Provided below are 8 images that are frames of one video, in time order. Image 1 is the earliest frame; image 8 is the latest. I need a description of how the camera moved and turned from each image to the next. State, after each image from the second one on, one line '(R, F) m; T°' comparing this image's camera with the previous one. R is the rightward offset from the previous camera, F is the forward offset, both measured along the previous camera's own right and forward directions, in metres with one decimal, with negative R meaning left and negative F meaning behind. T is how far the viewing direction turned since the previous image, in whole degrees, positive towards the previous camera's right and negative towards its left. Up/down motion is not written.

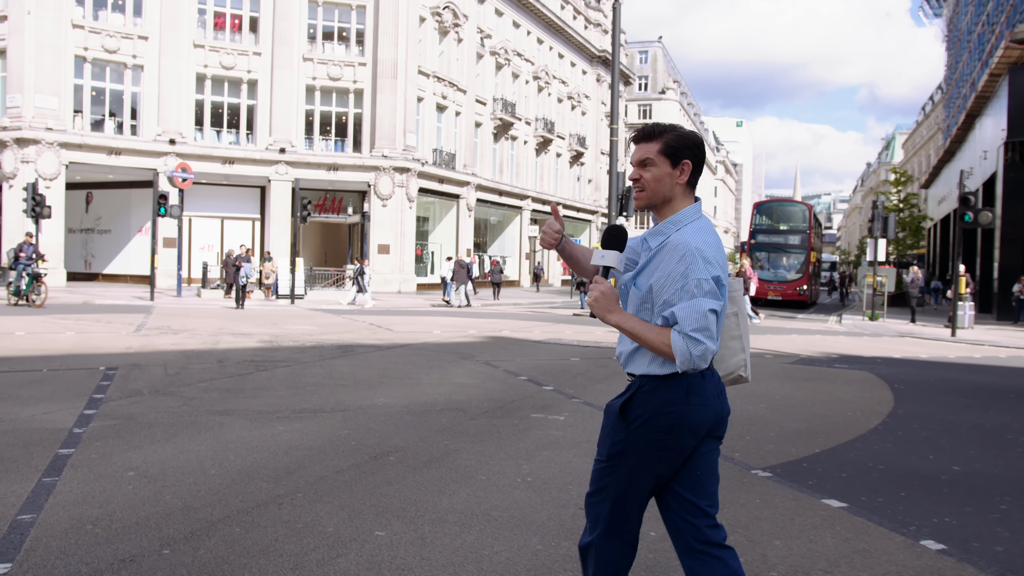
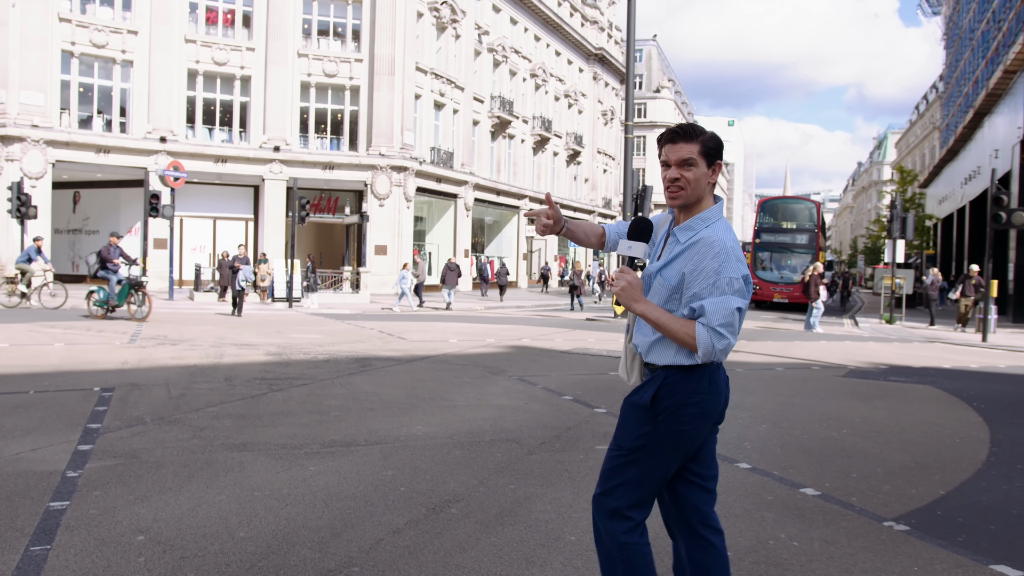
(-0.5, +0.9) m; +1°
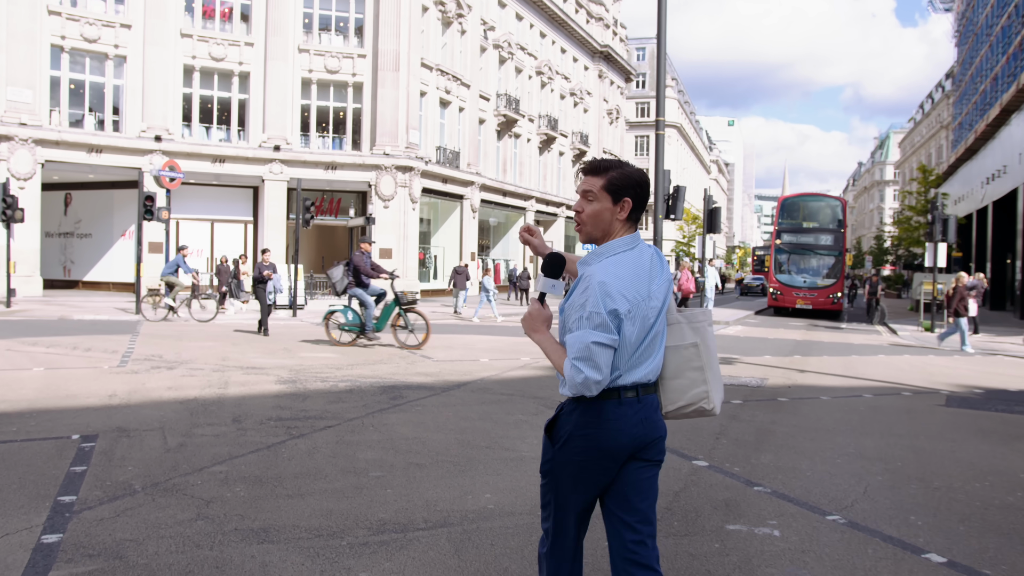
(-0.6, +1.4) m; 0°
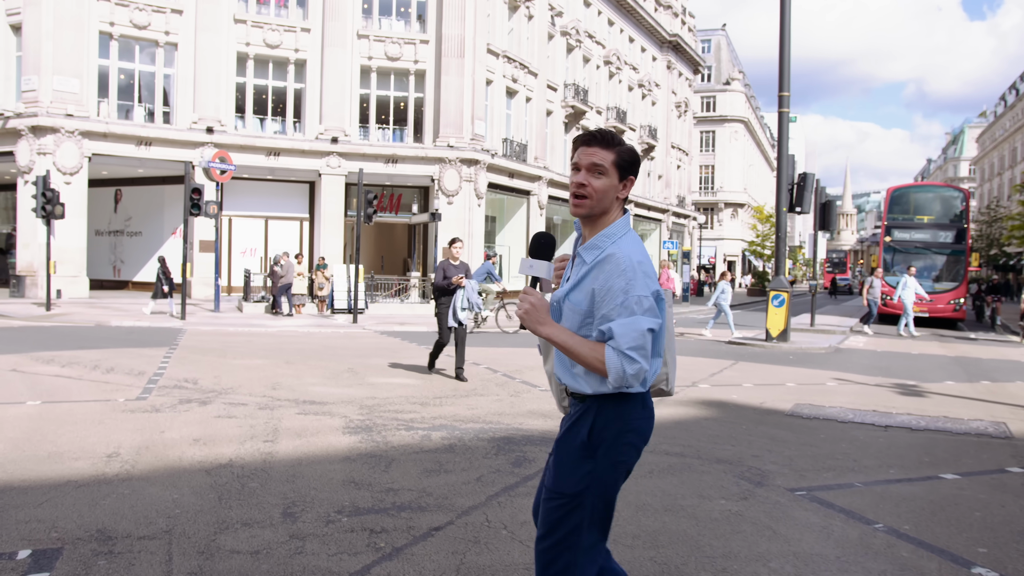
(-0.8, +2.6) m; -3°
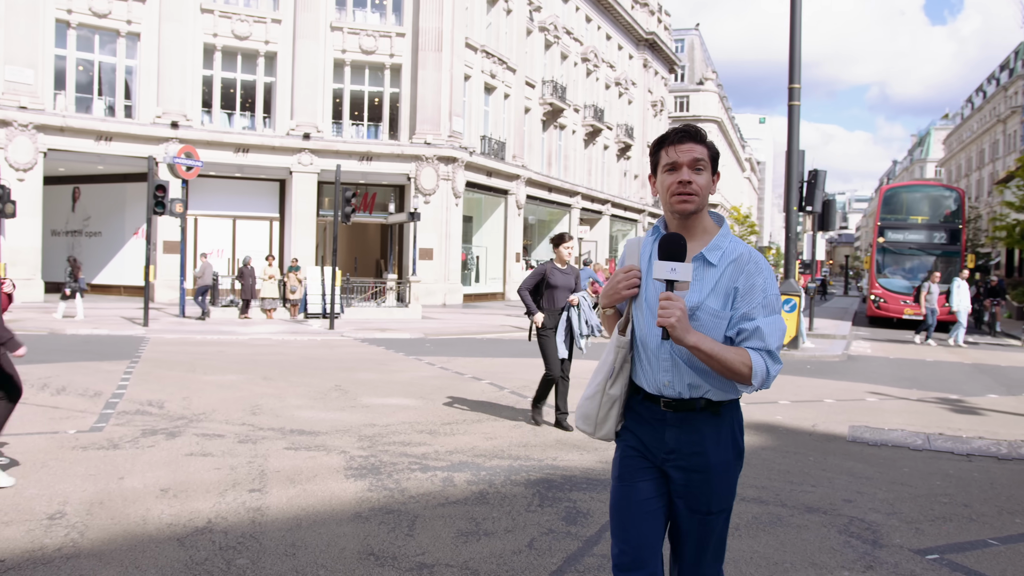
(-0.4, +1.1) m; +2°
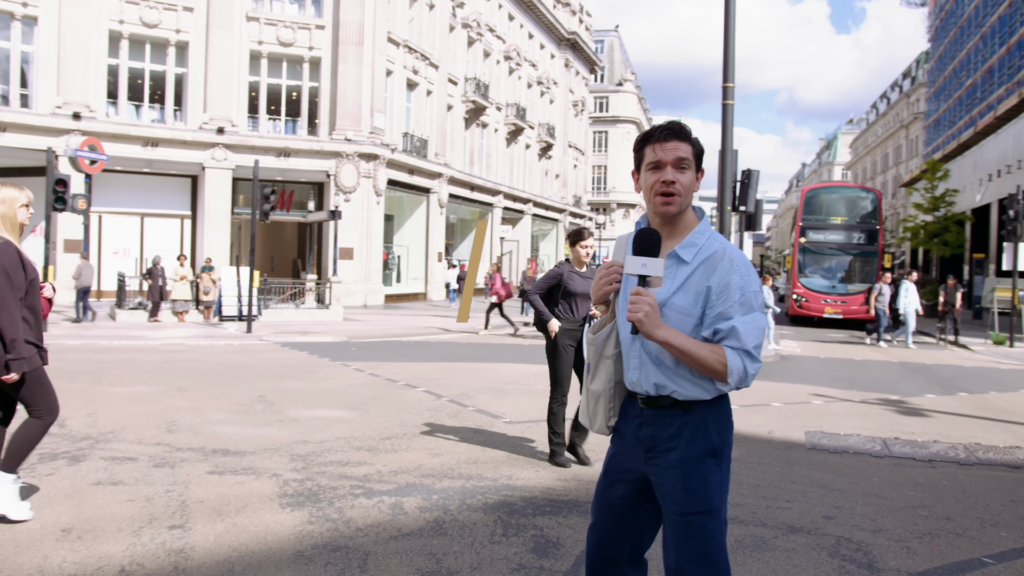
(-0.2, +0.5) m; +5°
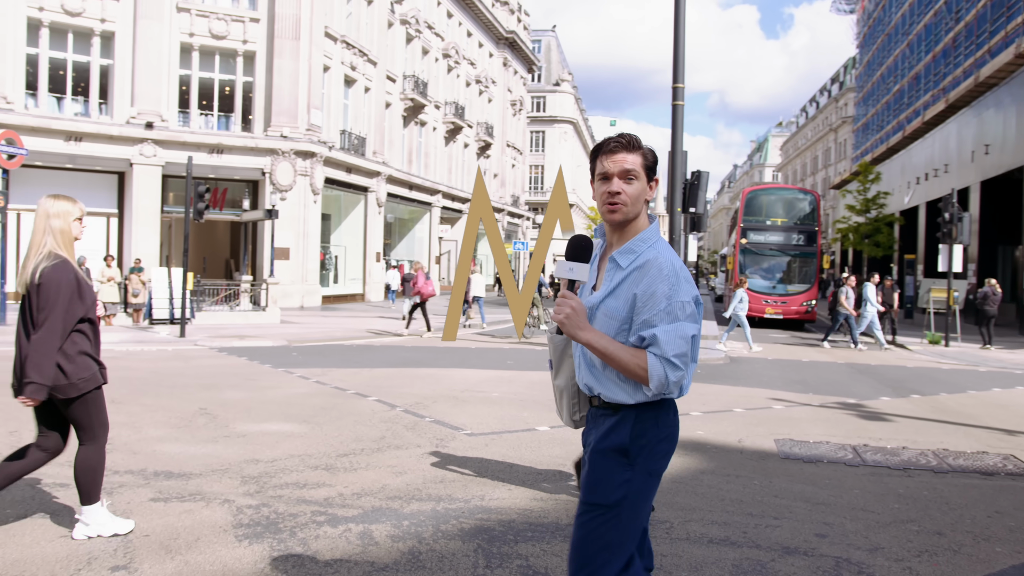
(-0.2, +0.3) m; +4°
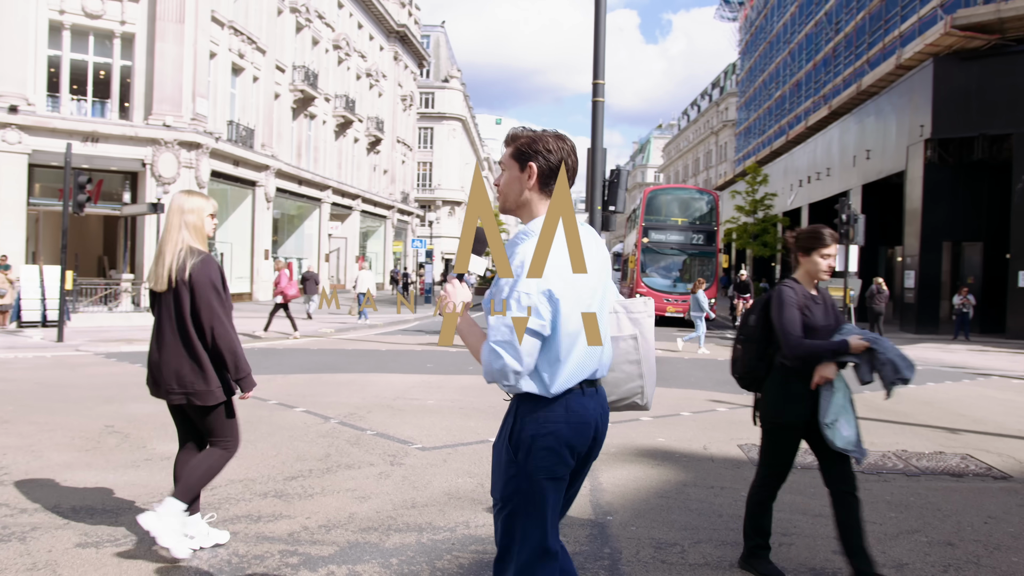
(-0.5, +0.5) m; +8°
